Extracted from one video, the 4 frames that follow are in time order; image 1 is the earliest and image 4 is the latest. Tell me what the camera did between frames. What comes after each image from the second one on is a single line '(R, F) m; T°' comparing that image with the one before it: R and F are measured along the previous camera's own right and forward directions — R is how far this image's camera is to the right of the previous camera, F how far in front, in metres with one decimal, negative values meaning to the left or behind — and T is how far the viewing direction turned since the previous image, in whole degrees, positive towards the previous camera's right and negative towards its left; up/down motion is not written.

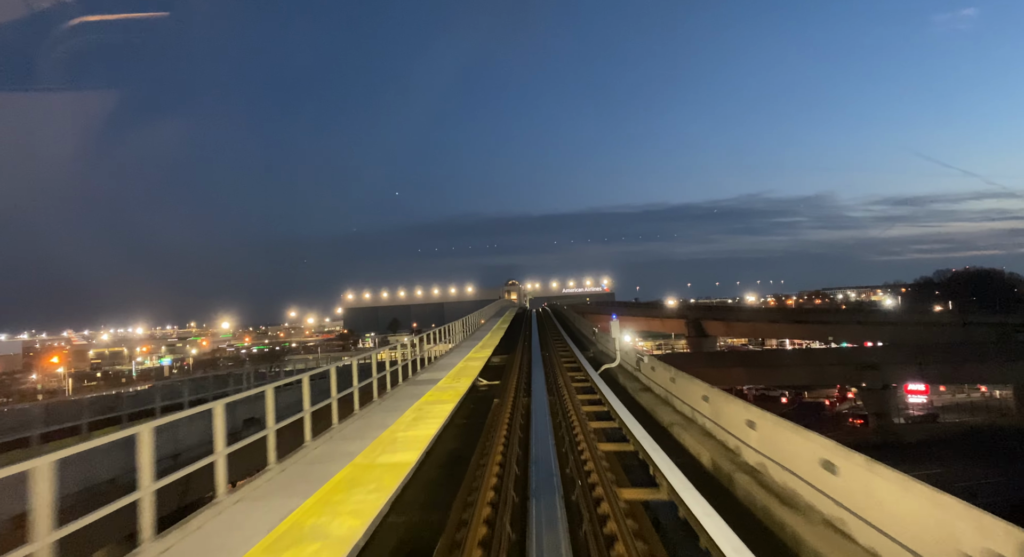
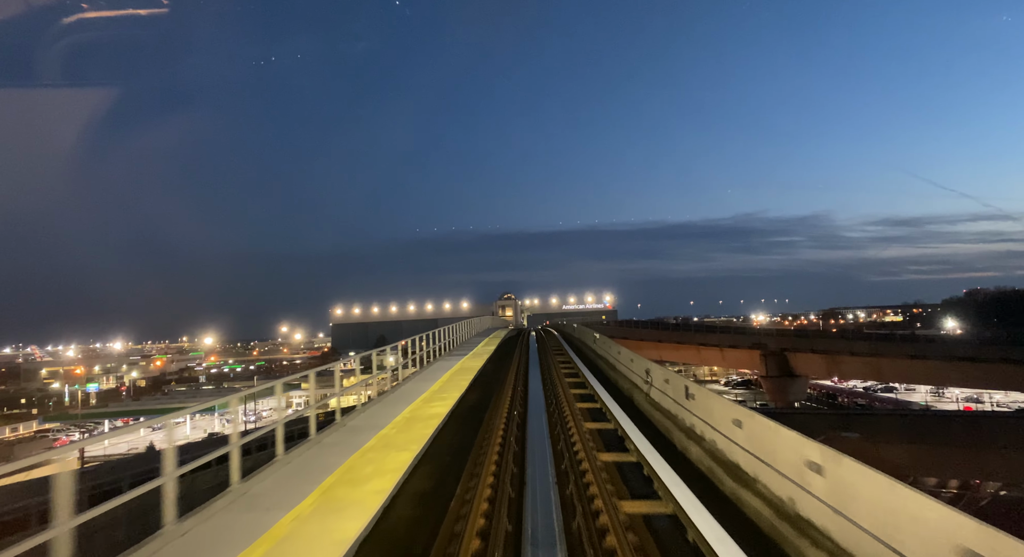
(0.0, +0.9) m; 0°
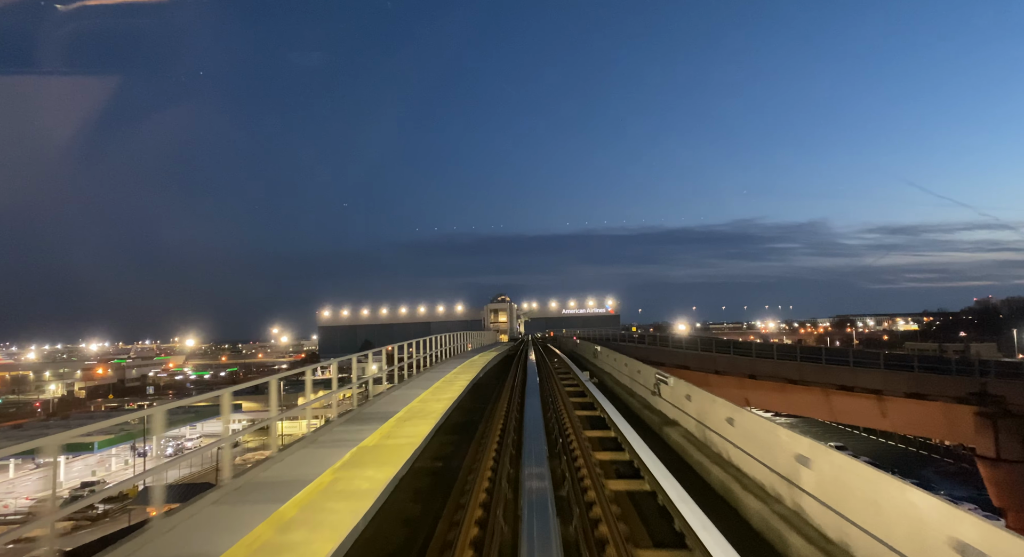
(0.0, +0.9) m; 0°
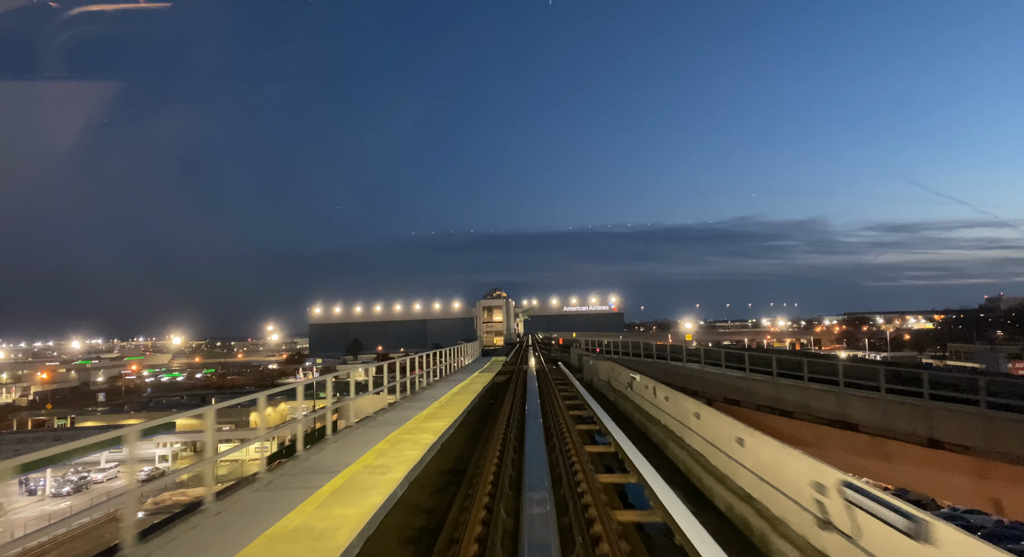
(0.0, +0.8) m; 0°
